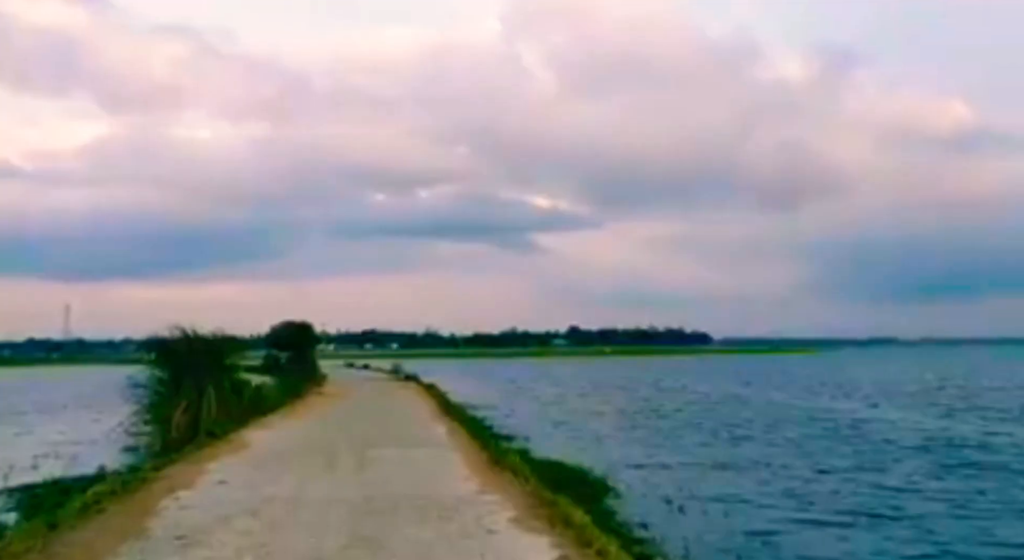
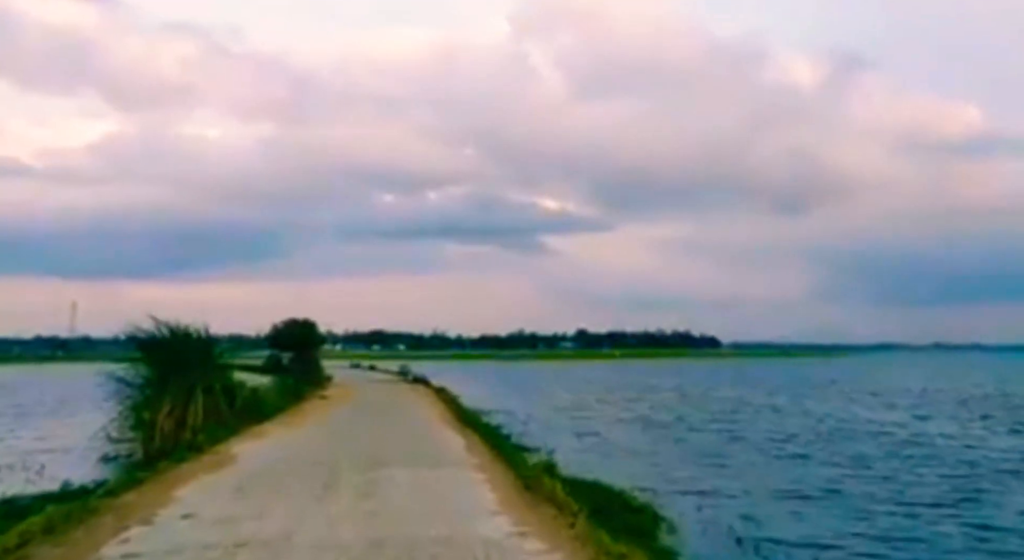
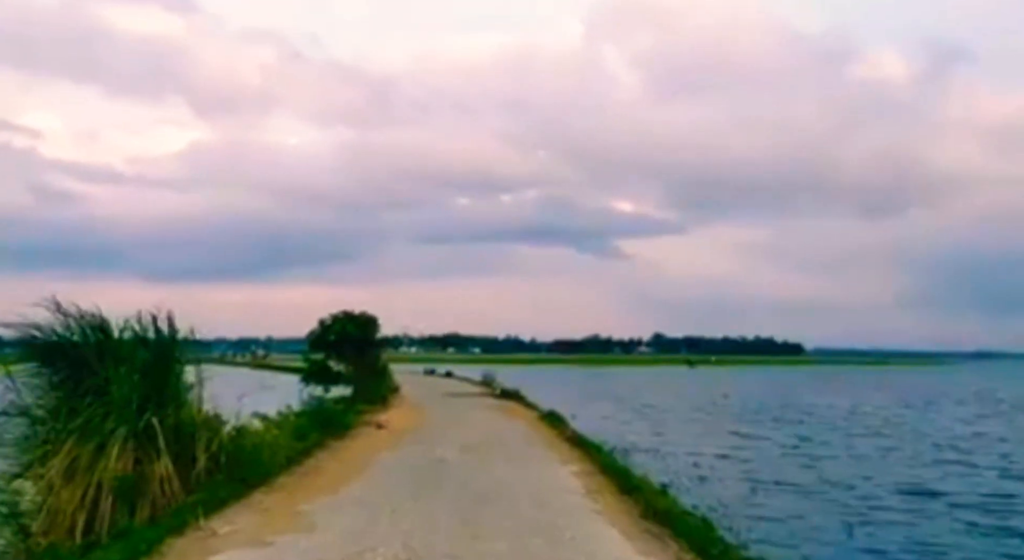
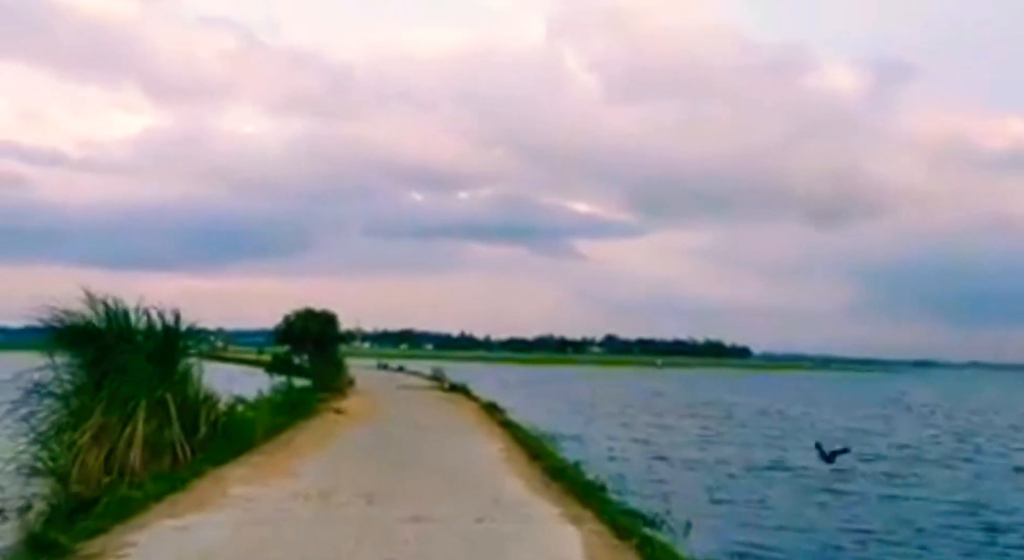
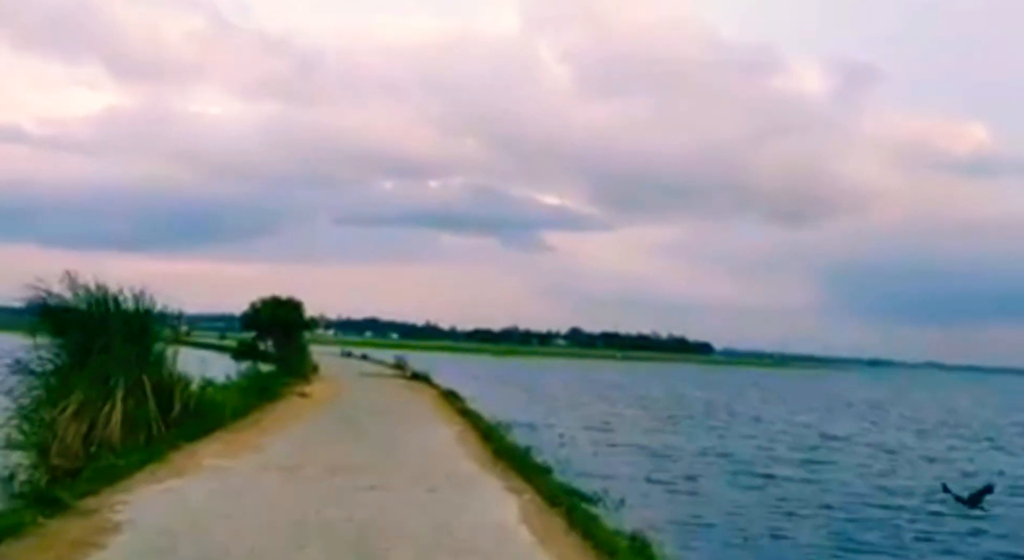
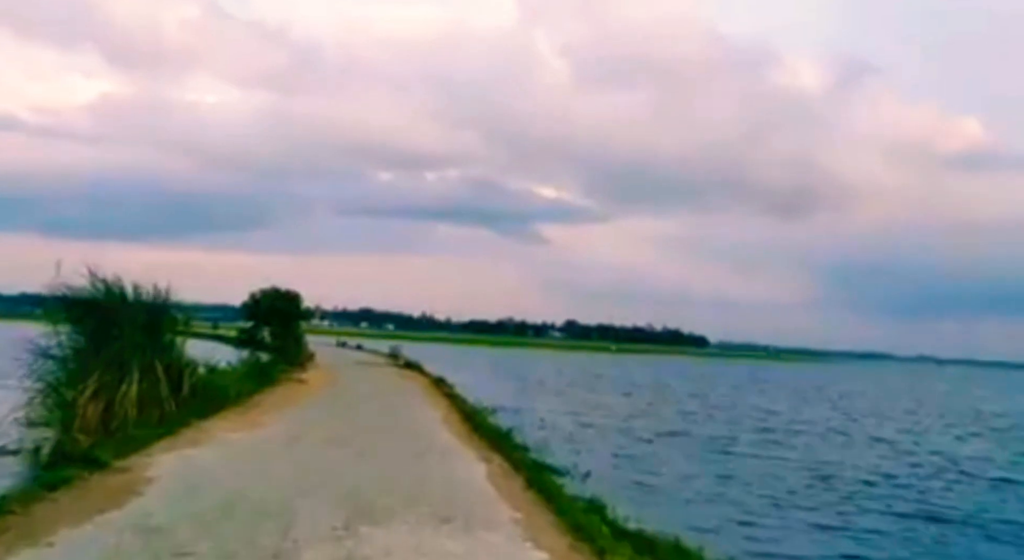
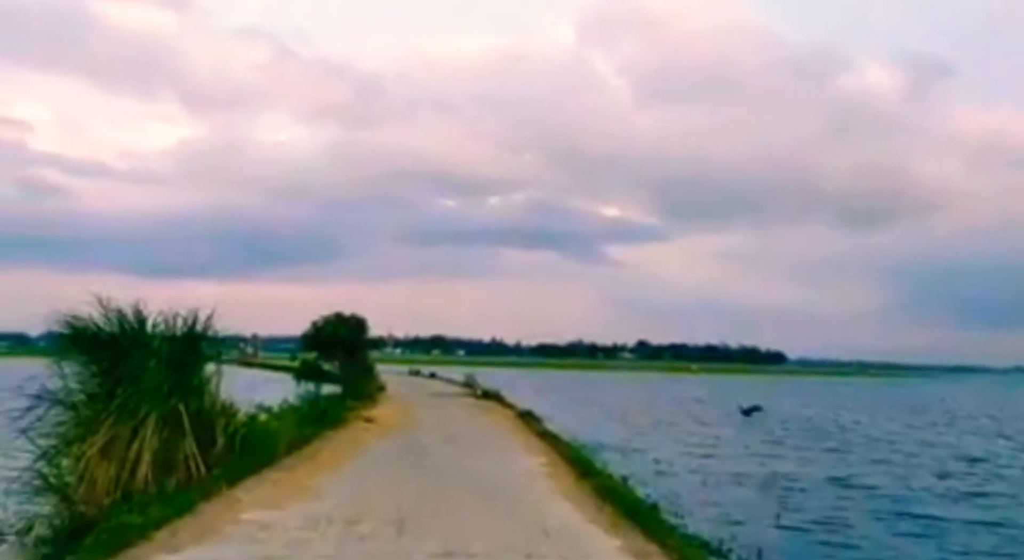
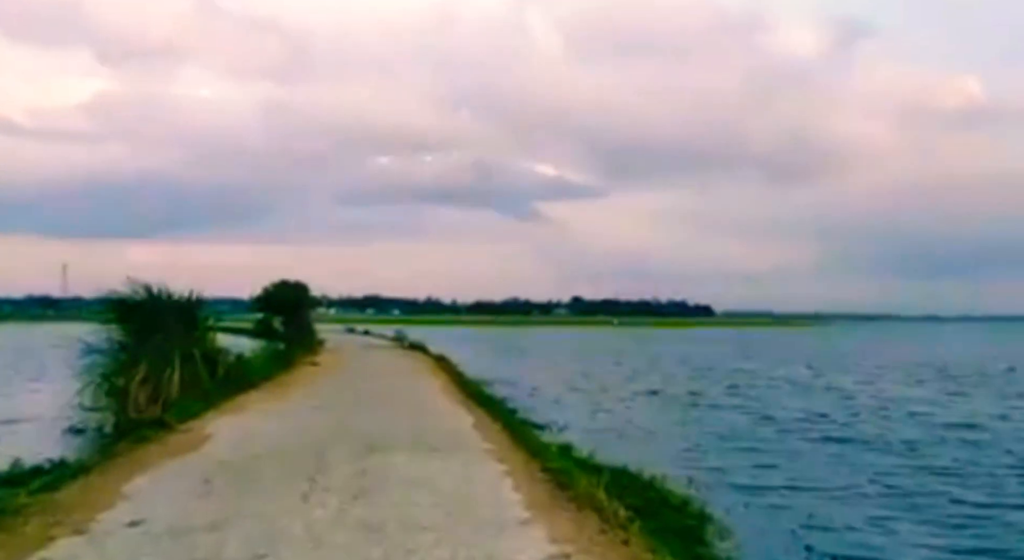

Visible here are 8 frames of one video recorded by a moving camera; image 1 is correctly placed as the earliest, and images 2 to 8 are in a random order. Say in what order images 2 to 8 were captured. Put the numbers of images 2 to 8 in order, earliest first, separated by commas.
2, 8, 6, 5, 4, 7, 3
